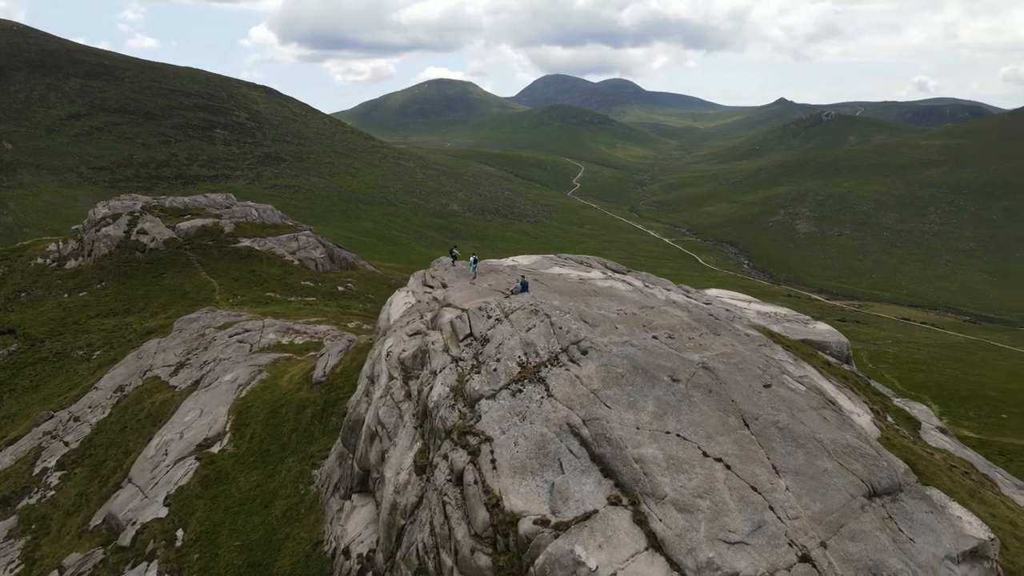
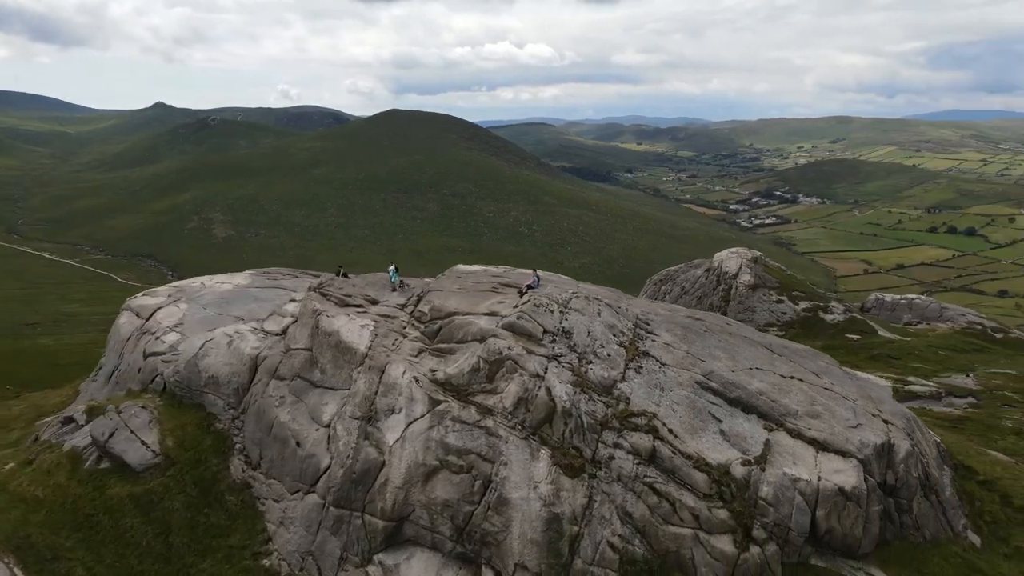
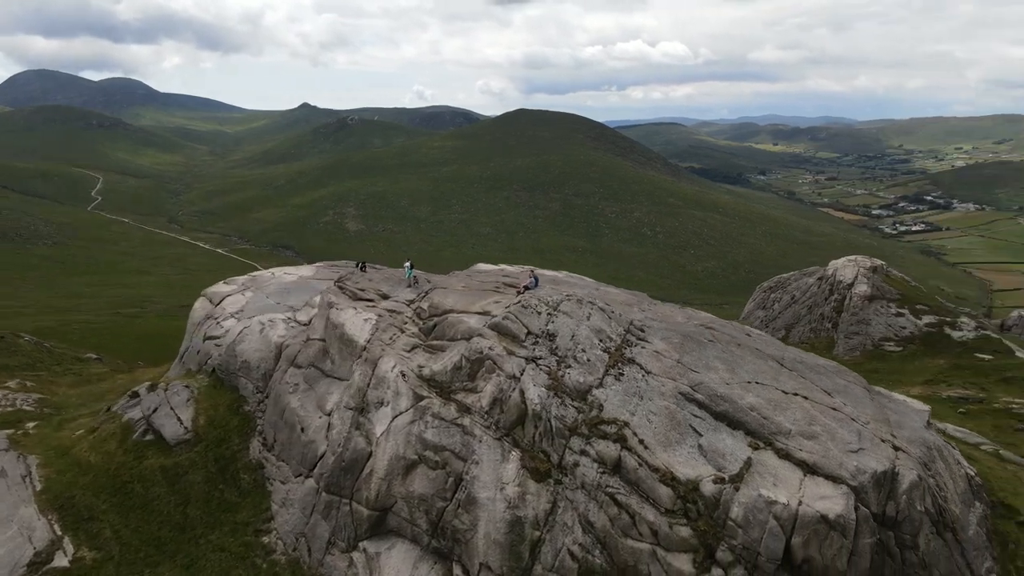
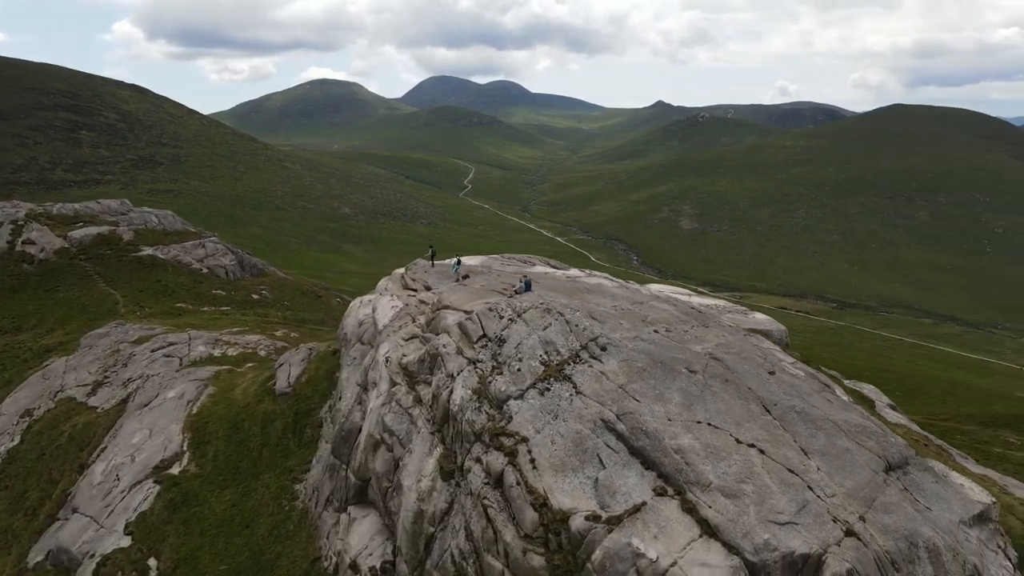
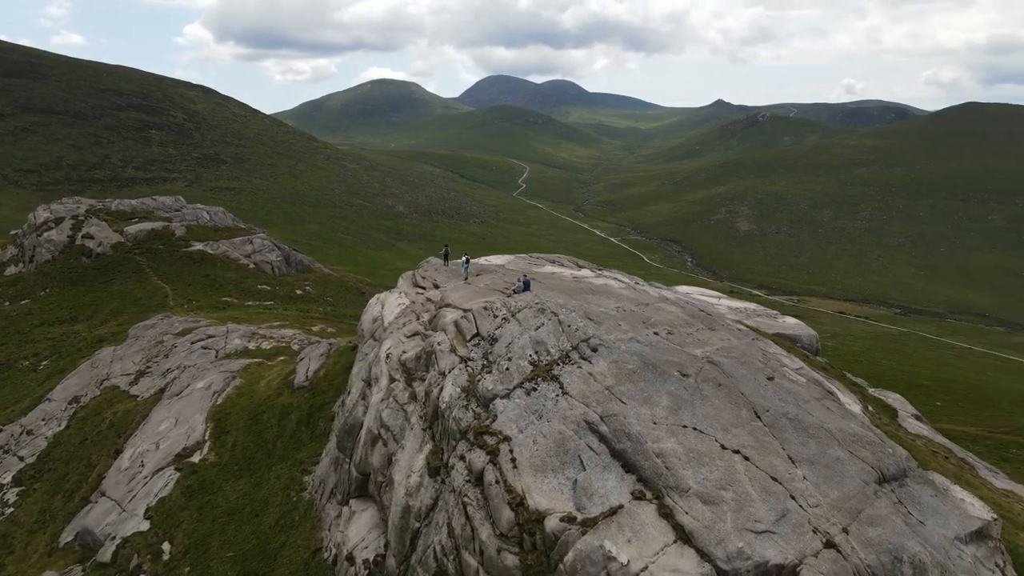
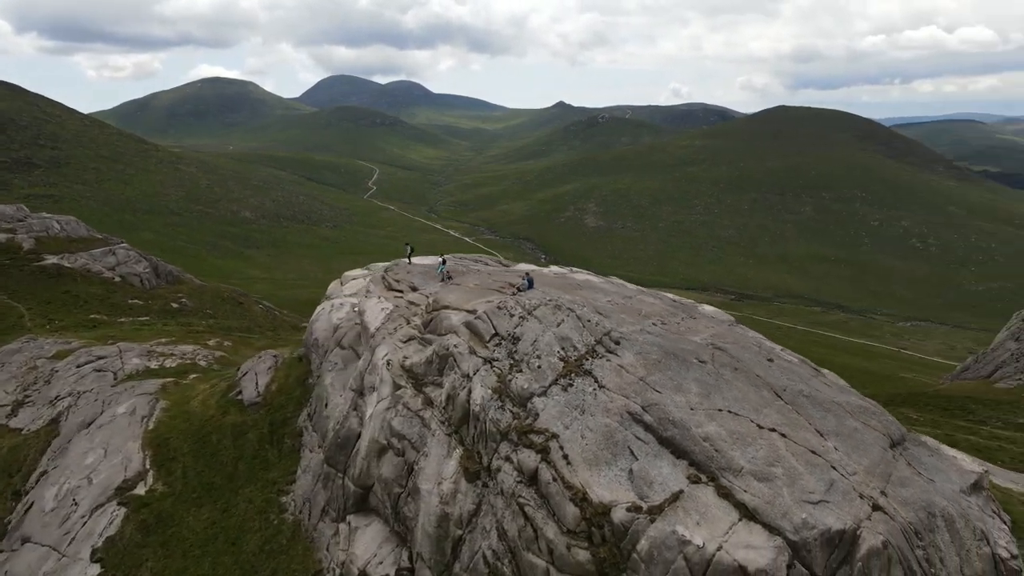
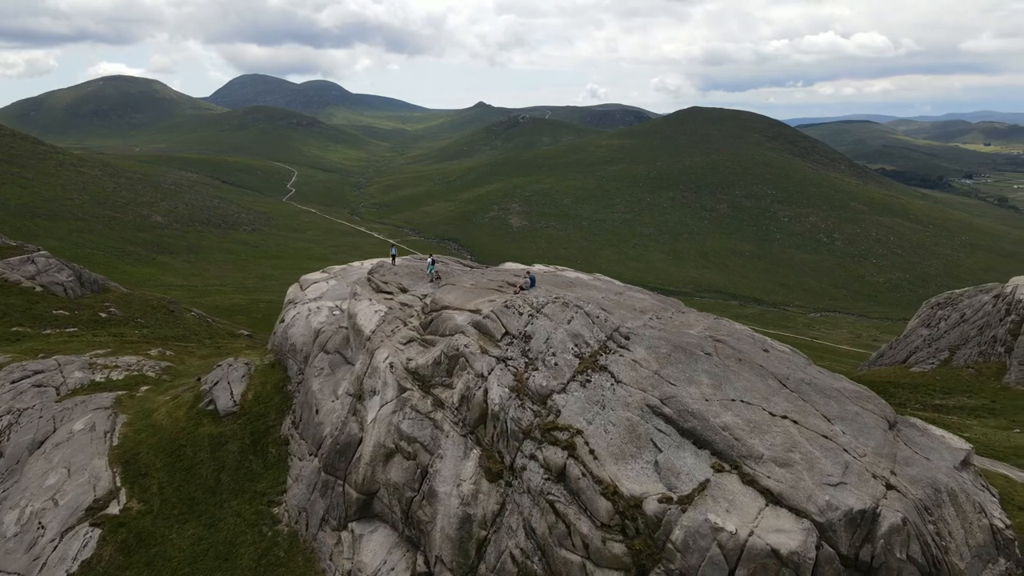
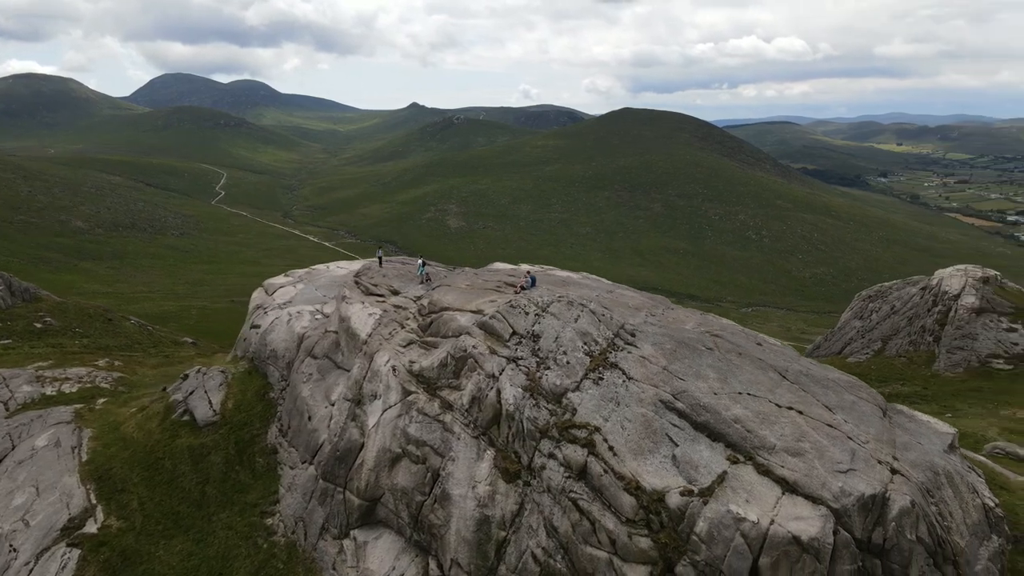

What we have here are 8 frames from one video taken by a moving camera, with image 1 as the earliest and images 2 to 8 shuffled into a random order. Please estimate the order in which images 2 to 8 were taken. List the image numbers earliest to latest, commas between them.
5, 4, 6, 7, 8, 3, 2
